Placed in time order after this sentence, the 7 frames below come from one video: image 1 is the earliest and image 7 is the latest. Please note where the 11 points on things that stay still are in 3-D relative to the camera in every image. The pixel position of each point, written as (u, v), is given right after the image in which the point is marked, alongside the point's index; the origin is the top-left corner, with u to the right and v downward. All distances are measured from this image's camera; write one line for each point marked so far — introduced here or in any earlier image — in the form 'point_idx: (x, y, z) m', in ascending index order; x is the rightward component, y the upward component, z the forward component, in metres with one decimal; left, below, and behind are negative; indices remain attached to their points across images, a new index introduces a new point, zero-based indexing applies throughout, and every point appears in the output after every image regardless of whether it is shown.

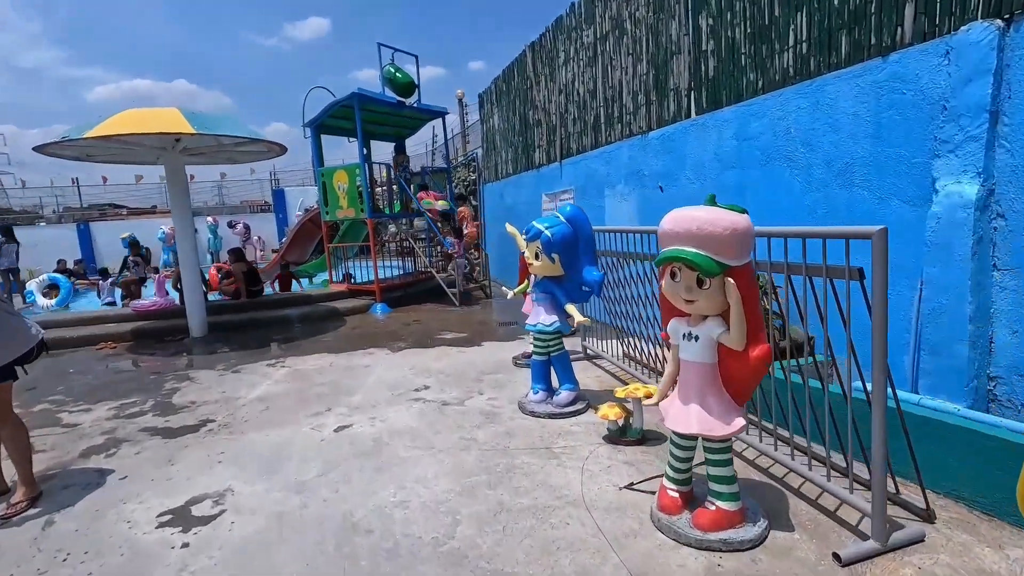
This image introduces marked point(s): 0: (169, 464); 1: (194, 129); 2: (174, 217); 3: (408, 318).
0: (-2.3, -1.1, +3.5) m
1: (-3.9, +1.9, +6.5) m
2: (-4.6, +0.9, +7.3) m
3: (-1.7, -0.5, +8.5) m
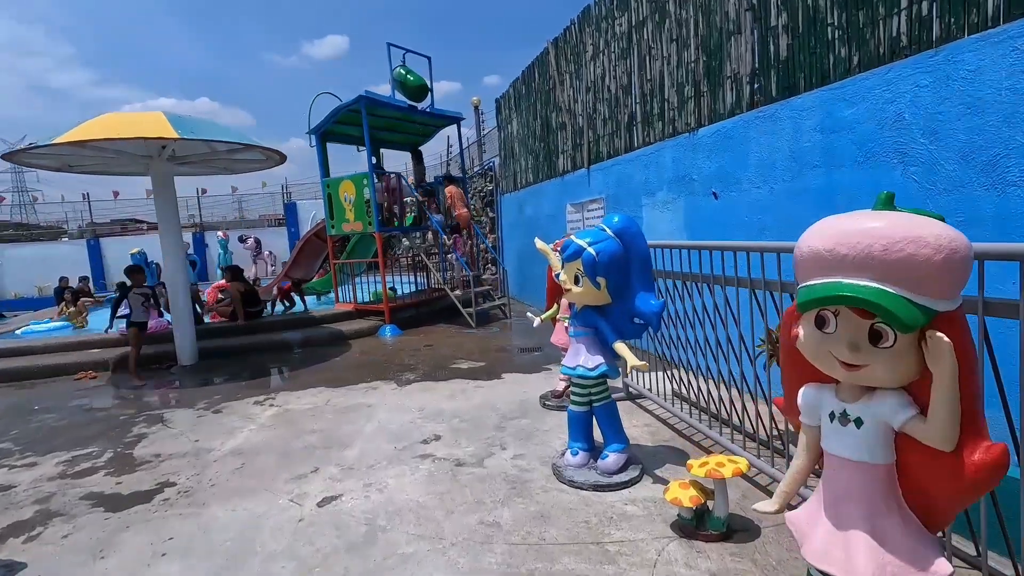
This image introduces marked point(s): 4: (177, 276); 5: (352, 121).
0: (-2.1, -1.3, +2.7) m
1: (-3.6, +1.7, +5.8) m
2: (-4.3, +0.7, +6.6) m
3: (-1.3, -0.8, +7.7) m
4: (-4.2, +0.1, +6.7) m
5: (-2.7, +2.8, +9.0) m
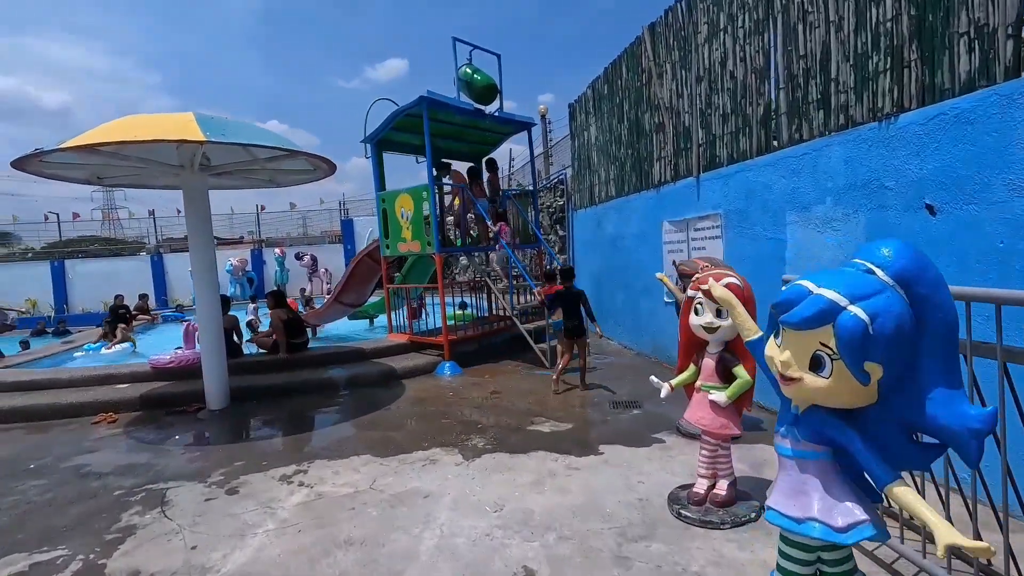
0: (-1.6, -1.6, +1.5) m
1: (-2.8, +1.4, +4.8) m
2: (-3.4, +0.3, +5.7) m
3: (-0.3, -1.2, +6.4) m
4: (-3.3, -0.2, +5.8) m
5: (-1.5, +2.4, +8.0) m
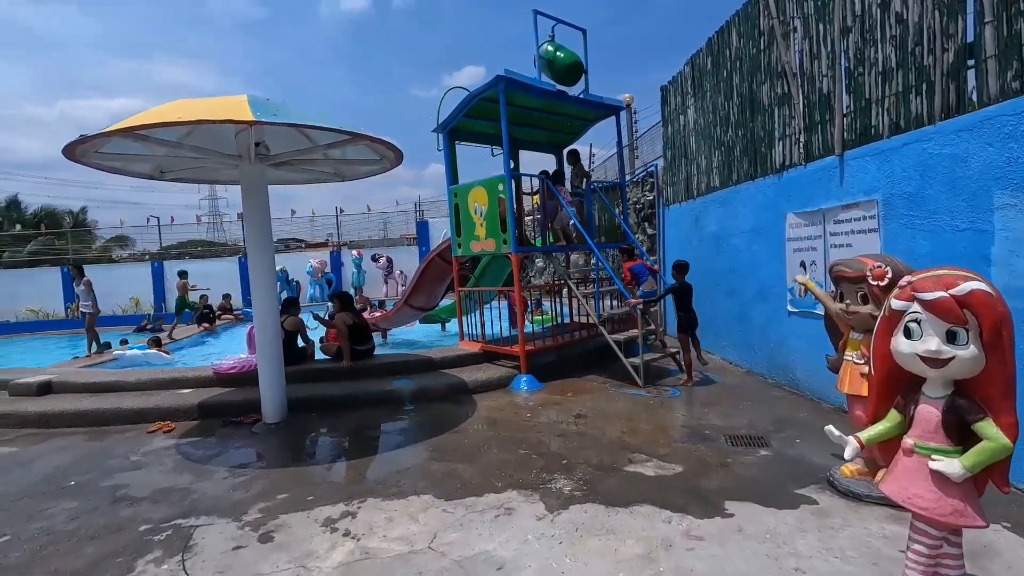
0: (-1.3, -1.6, +0.8) m
1: (-2.0, +1.4, +4.3) m
2: (-2.5, +0.3, +5.2) m
3: (+0.6, -1.2, +5.5) m
4: (-2.4, -0.2, +5.3) m
5: (-0.3, +2.4, +7.2) m
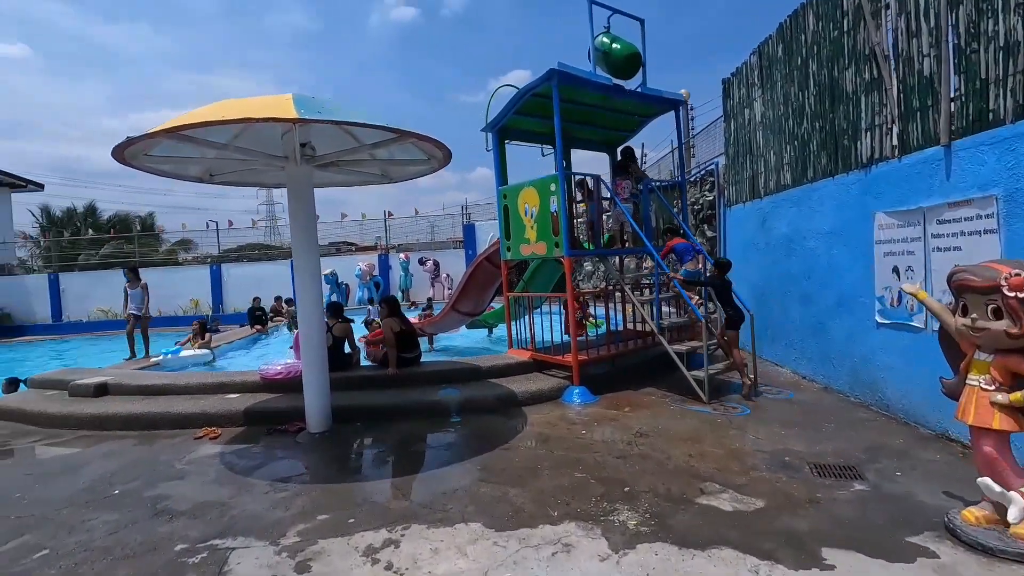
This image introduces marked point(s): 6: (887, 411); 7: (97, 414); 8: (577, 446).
0: (-1.2, -1.6, +0.5) m
1: (-1.6, +1.3, +4.1) m
2: (-2.0, +0.3, +5.0) m
3: (+1.1, -1.3, +5.1) m
4: (-1.9, -0.2, +5.1) m
5: (+0.4, +2.3, +6.9) m
6: (+3.5, -1.1, +4.9) m
7: (-4.5, -1.4, +5.9) m
8: (+0.6, -1.3, +4.5) m
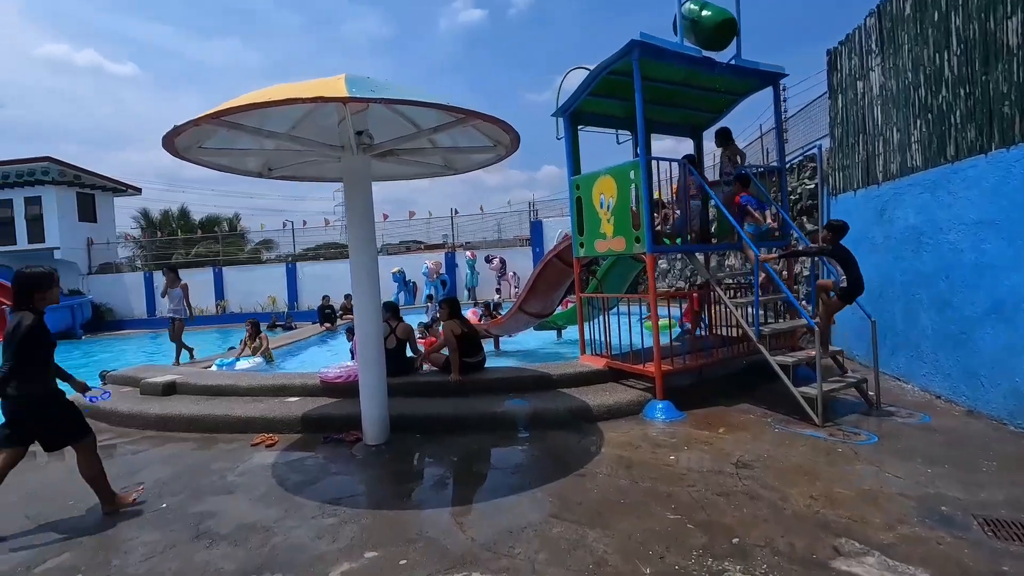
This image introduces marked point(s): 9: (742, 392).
0: (-1.1, -1.6, +0.1) m
1: (-1.1, +1.3, +3.7) m
2: (-1.4, +0.3, +4.7) m
3: (+1.7, -1.3, +4.3) m
4: (-1.3, -0.2, +4.7) m
5: (+1.2, +2.3, +6.2) m
6: (+4.0, -1.2, +3.9) m
7: (-3.8, -1.4, +5.8) m
8: (+1.1, -1.3, +3.9) m
9: (+2.5, -1.2, +5.9) m
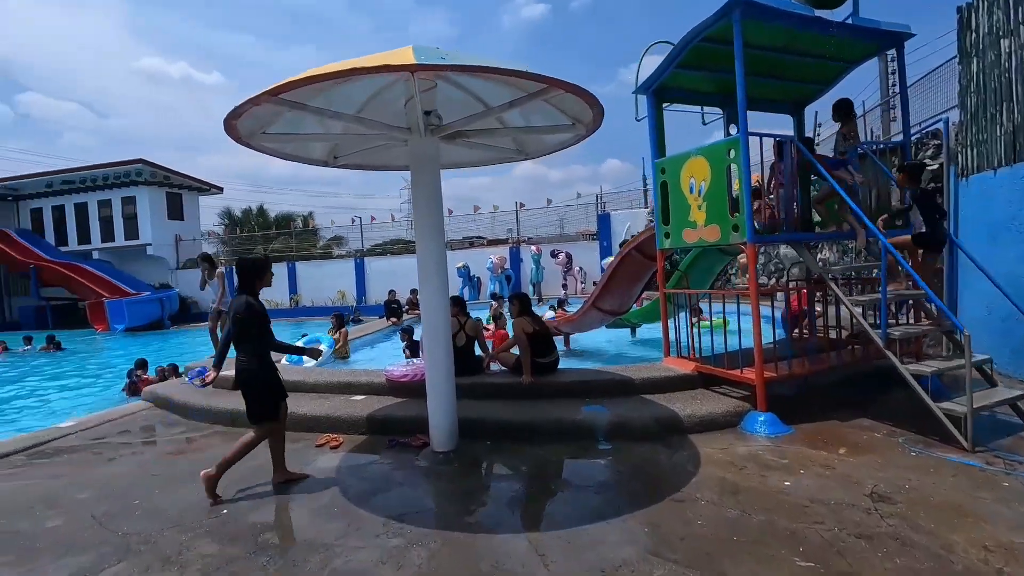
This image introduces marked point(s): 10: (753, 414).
0: (-1.0, -1.6, -0.2) m
1: (-0.6, +1.4, +3.3) m
2: (-0.8, +0.3, +4.3) m
3: (+2.3, -1.3, +3.6) m
4: (-0.6, -0.2, +4.3) m
5: (+2.0, +2.3, +5.5) m
6: (+4.6, -1.1, +2.9) m
7: (-3.0, -1.3, +5.7) m
8: (+1.6, -1.3, +3.2) m
9: (+3.3, -1.1, +5.1) m
10: (+2.1, -1.1, +4.7) m
